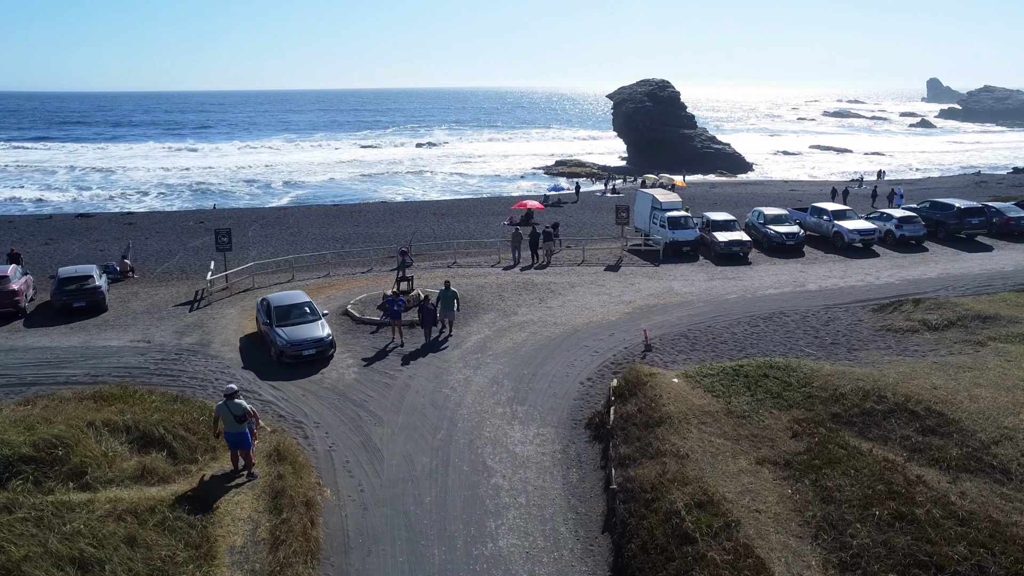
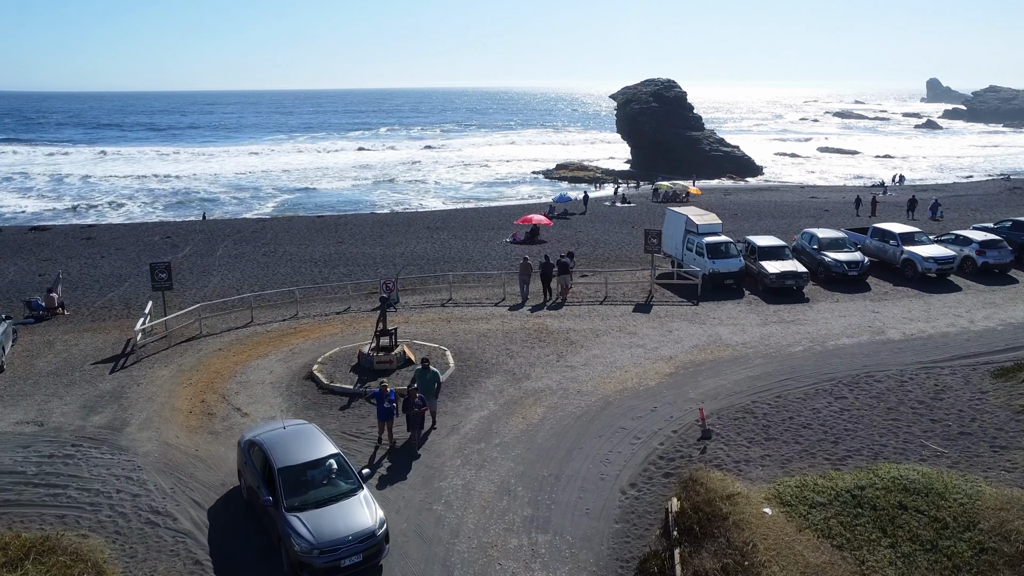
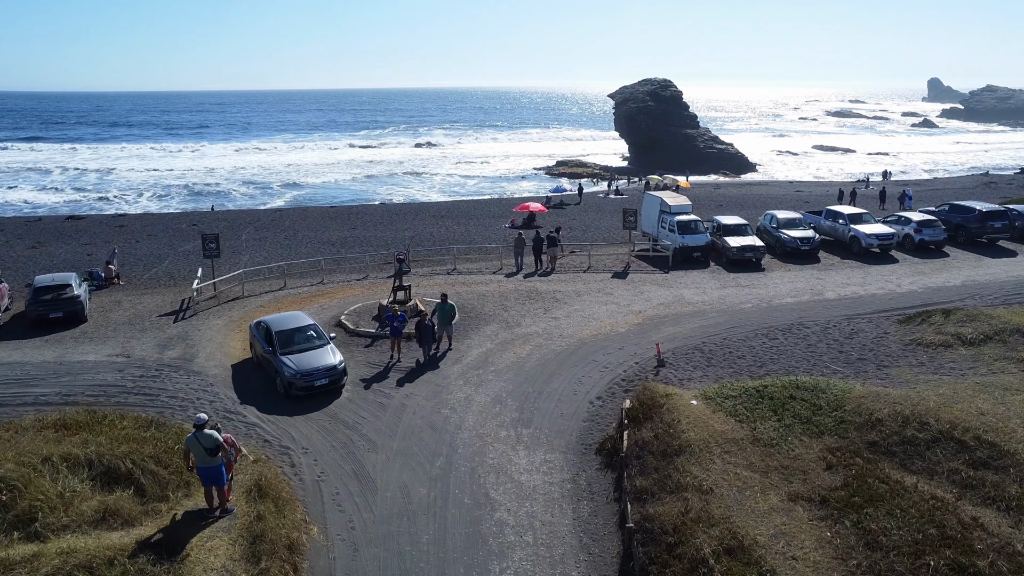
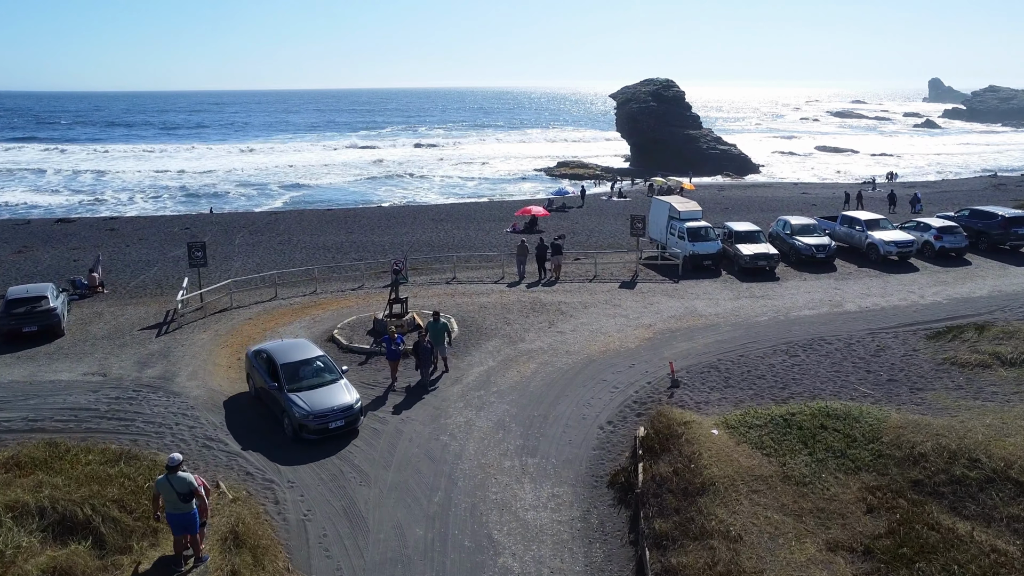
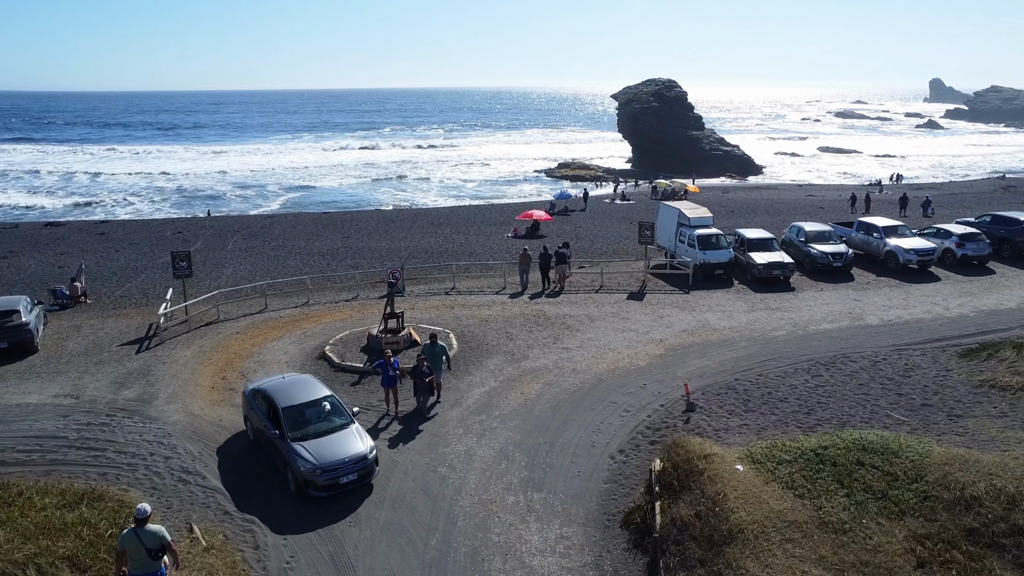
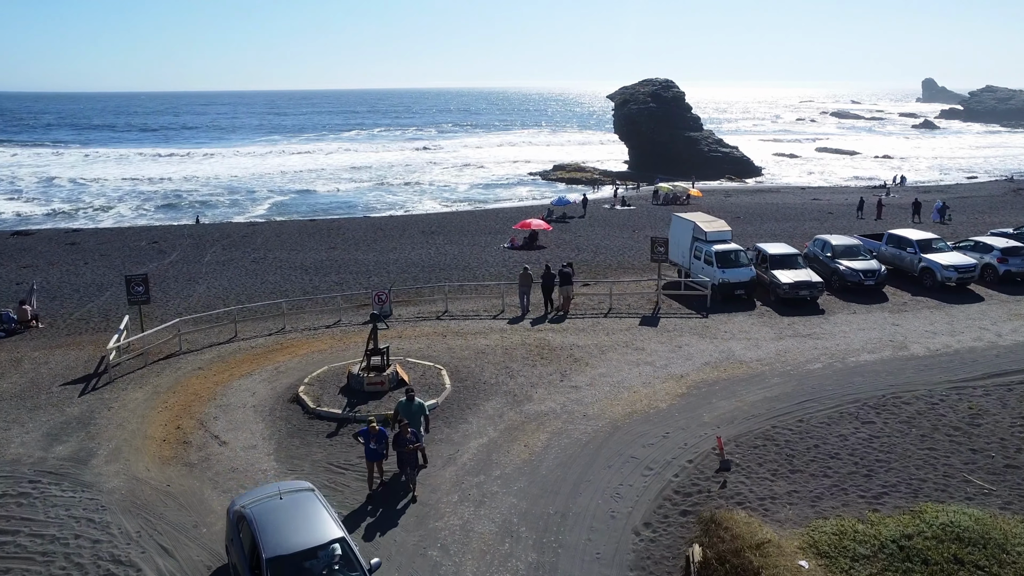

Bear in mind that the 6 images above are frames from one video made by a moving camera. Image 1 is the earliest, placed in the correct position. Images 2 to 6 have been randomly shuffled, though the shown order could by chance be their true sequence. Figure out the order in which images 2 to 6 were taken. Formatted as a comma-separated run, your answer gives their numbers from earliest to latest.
3, 4, 5, 2, 6
